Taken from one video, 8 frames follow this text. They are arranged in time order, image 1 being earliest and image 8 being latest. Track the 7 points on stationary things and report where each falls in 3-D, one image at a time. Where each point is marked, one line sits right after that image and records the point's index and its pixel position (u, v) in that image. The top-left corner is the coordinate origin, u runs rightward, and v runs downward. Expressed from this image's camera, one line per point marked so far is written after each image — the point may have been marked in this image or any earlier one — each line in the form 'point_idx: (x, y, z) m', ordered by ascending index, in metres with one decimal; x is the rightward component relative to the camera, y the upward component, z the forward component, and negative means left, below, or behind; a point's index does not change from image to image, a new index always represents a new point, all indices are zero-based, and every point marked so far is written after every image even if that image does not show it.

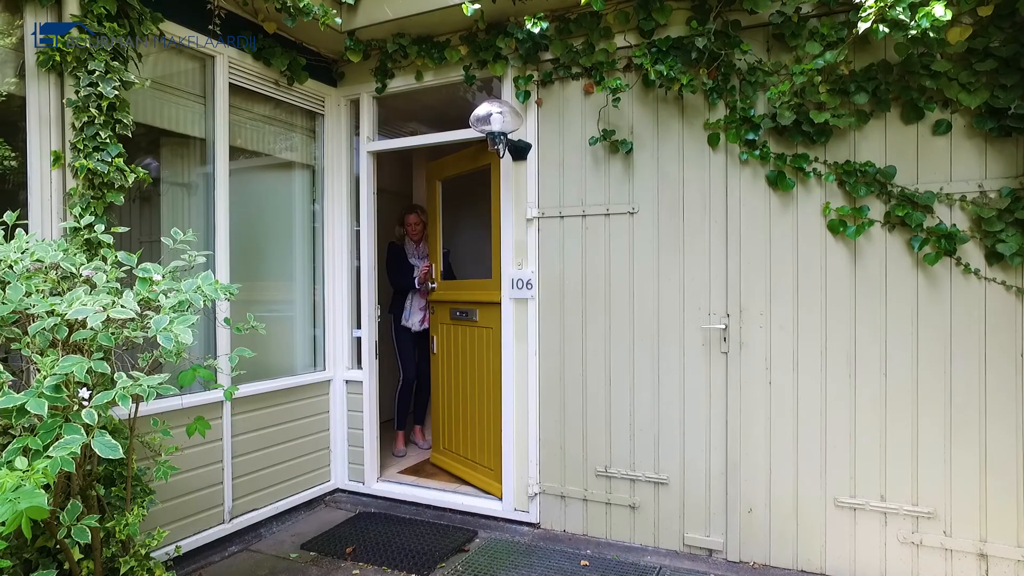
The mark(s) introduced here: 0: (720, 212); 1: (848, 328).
0: (+0.9, +0.3, +2.6) m
1: (+1.3, -0.1, +2.4) m
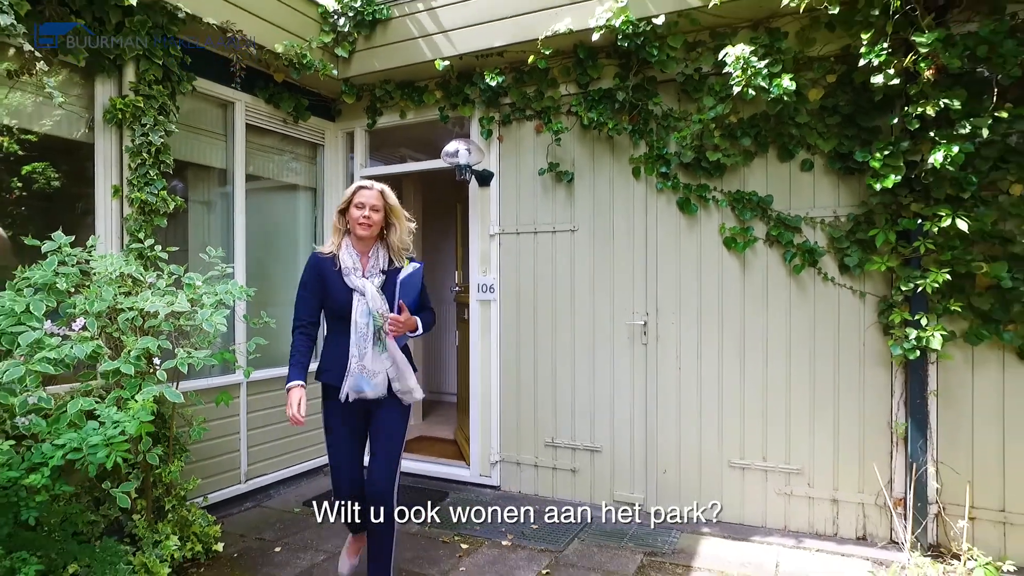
0: (+0.7, +0.3, +3.2) m
1: (+1.1, -0.2, +3.1) m
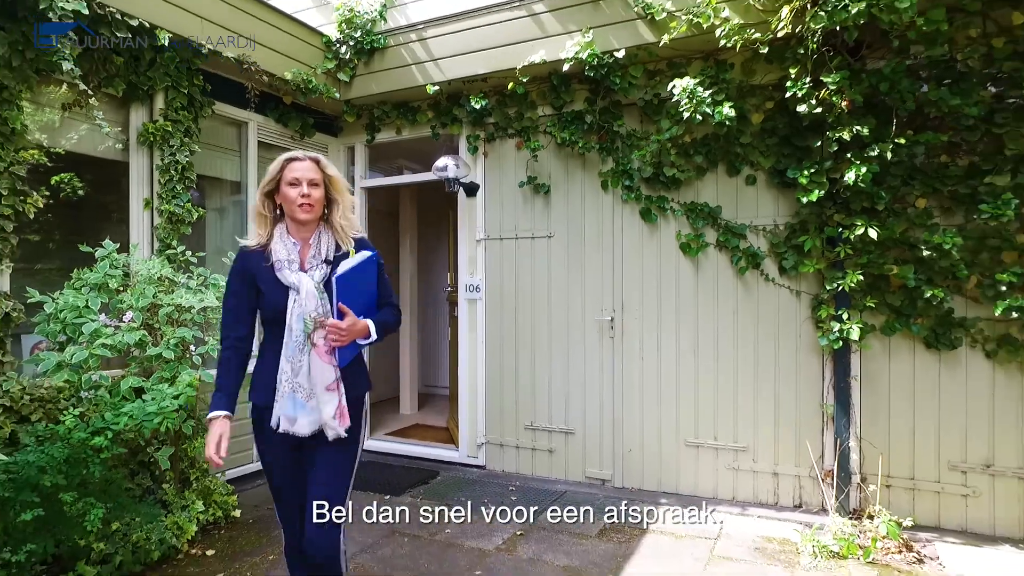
0: (+0.6, +0.3, +3.7) m
1: (+1.0, -0.2, +3.5) m
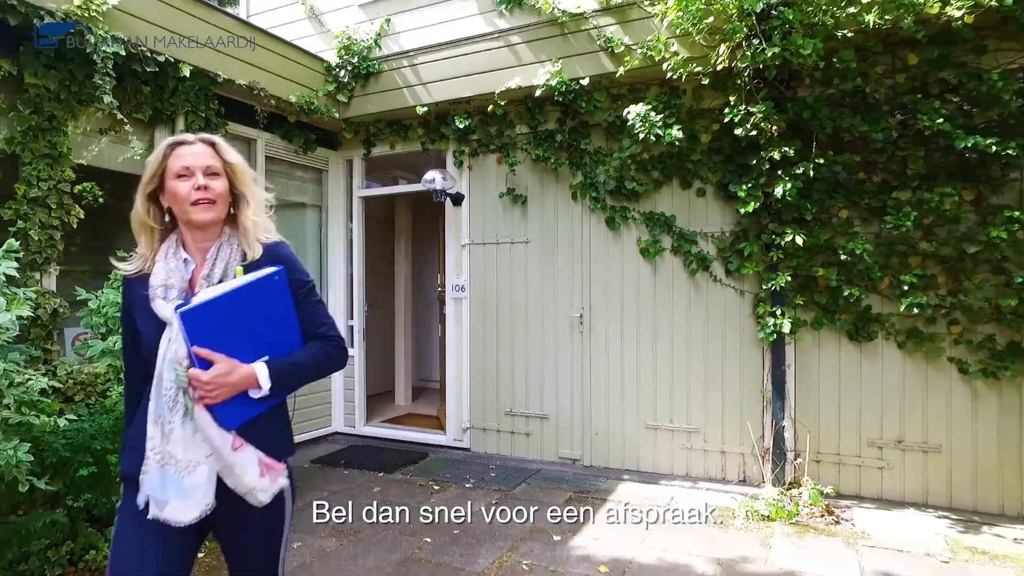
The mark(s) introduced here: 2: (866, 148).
0: (+0.4, +0.3, +4.1) m
1: (+0.8, -0.2, +3.9) m
2: (+1.8, +0.7, +3.2) m
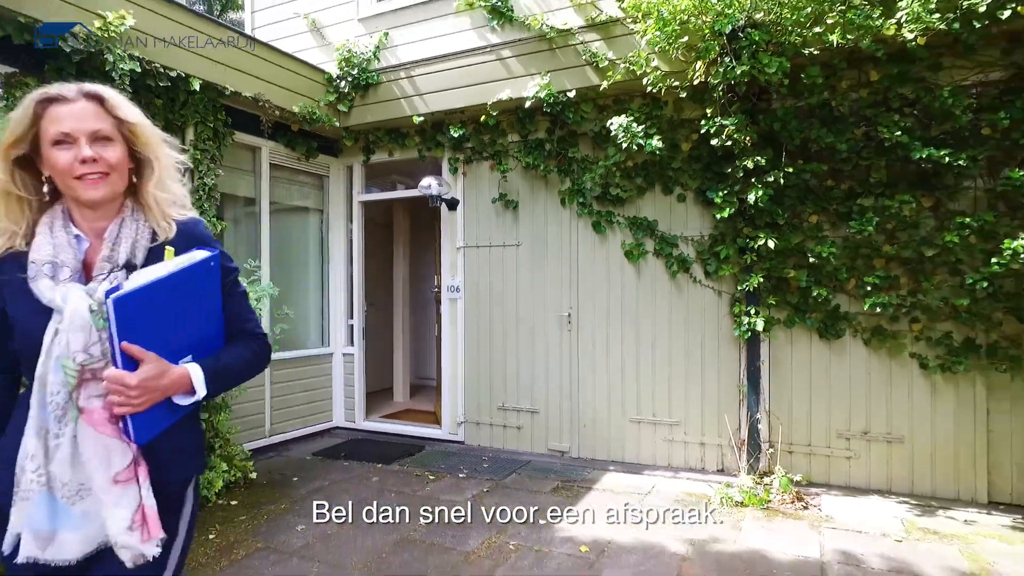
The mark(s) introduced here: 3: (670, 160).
0: (+0.4, +0.3, +4.3) m
1: (+0.8, -0.2, +4.1) m
2: (+1.7, +0.7, +3.4) m
3: (+1.0, +0.8, +3.9) m
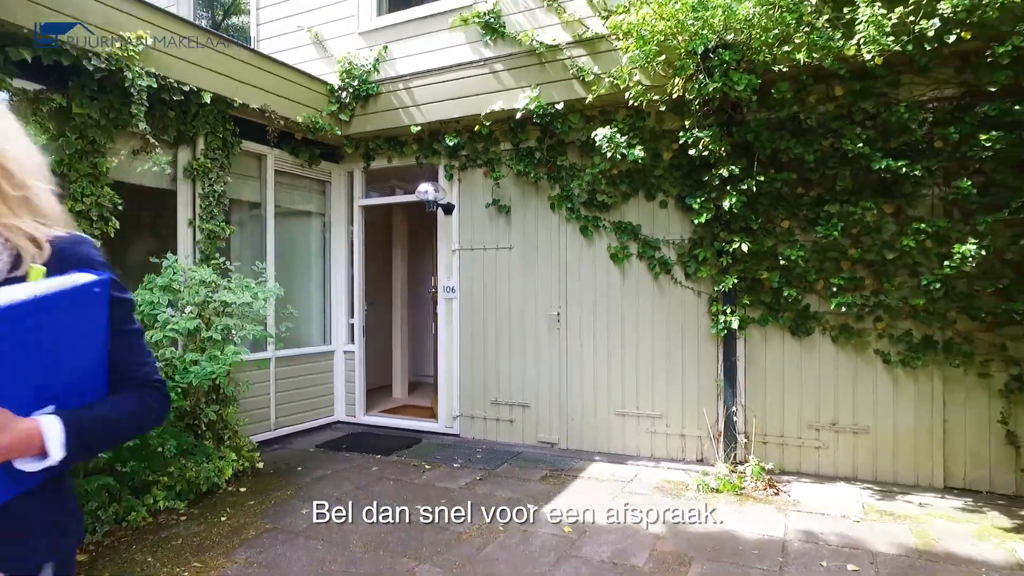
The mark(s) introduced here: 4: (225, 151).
0: (+0.3, +0.3, +4.6) m
1: (+0.7, -0.2, +4.4) m
2: (+1.7, +0.7, +3.7) m
3: (+0.9, +0.8, +4.2) m
4: (-1.9, +0.9, +4.3) m
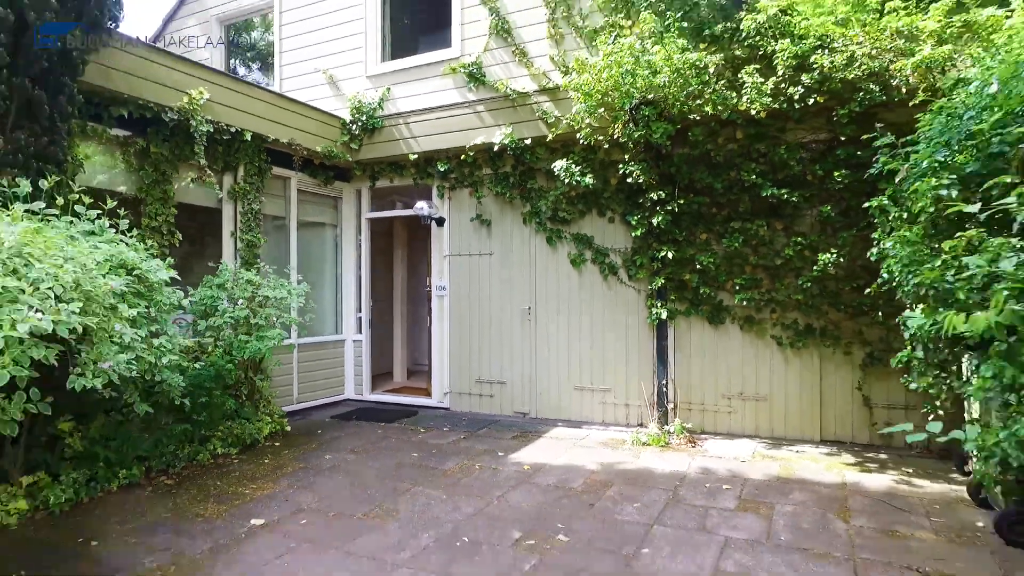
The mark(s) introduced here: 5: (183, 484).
0: (+0.1, +0.3, +5.6) m
1: (+0.6, -0.2, +5.4) m
2: (+1.5, +0.7, +4.7) m
3: (+0.7, +0.8, +5.2) m
4: (-2.1, +0.9, +5.3) m
5: (-1.9, -1.2, +3.8) m
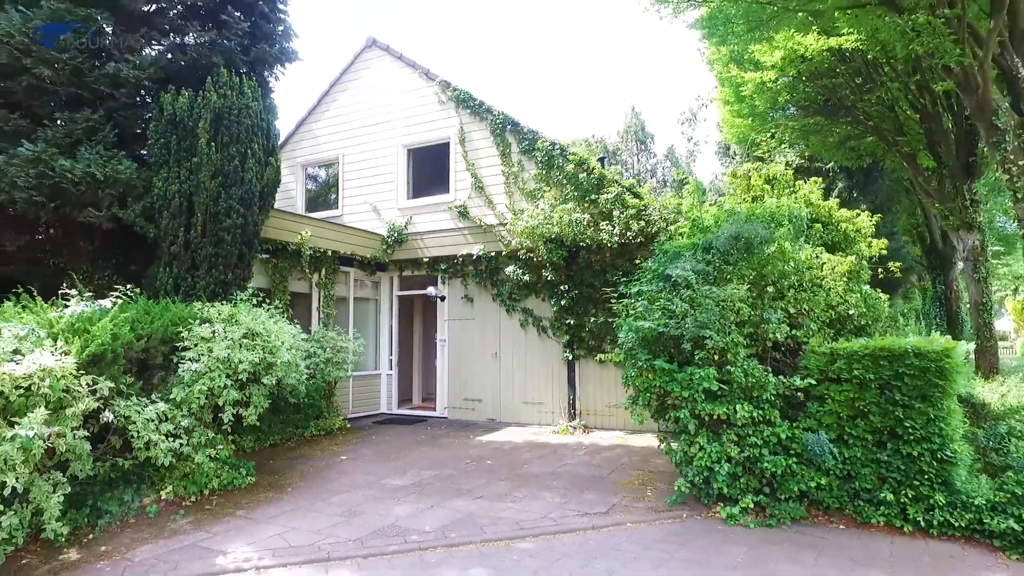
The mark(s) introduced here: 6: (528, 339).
0: (-0.2, -0.4, +9.0) m
1: (+0.2, -0.9, +8.8) m
2: (+1.1, 0.0, +8.1) m
3: (+0.3, +0.1, +8.6) m
4: (-2.5, +0.2, +8.9) m
5: (-2.4, -1.8, +7.2) m
6: (+0.2, -0.7, +8.8) m
